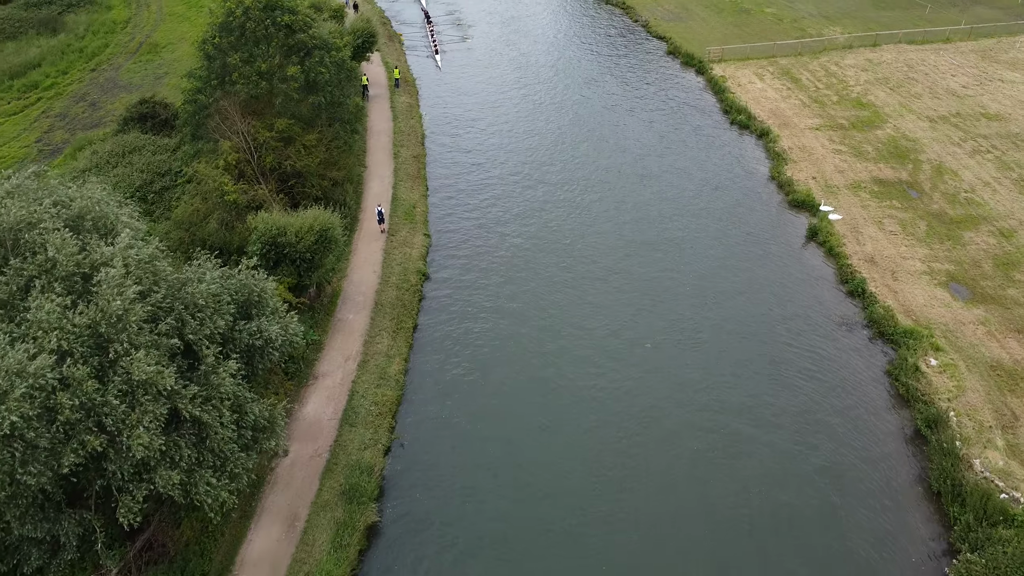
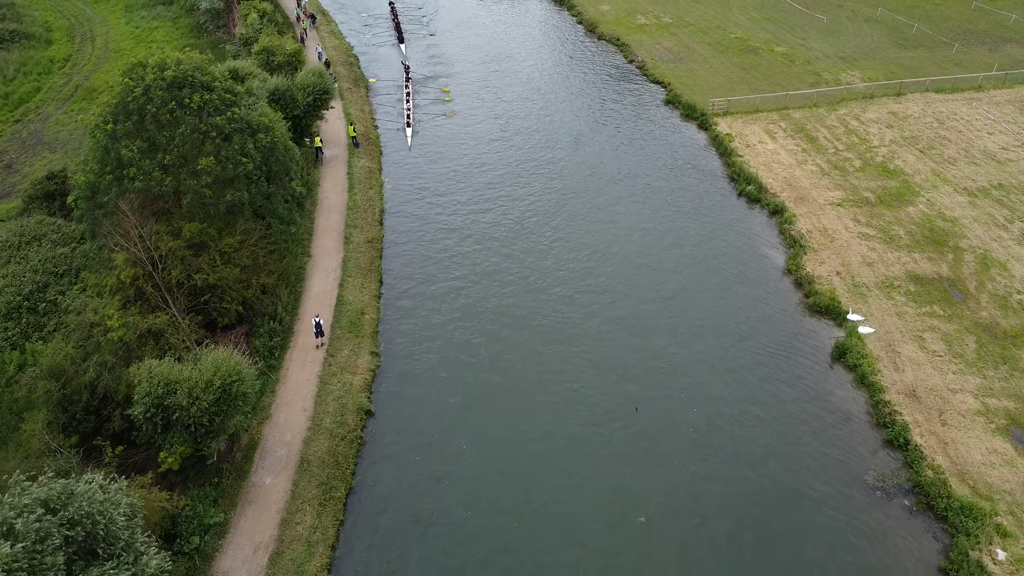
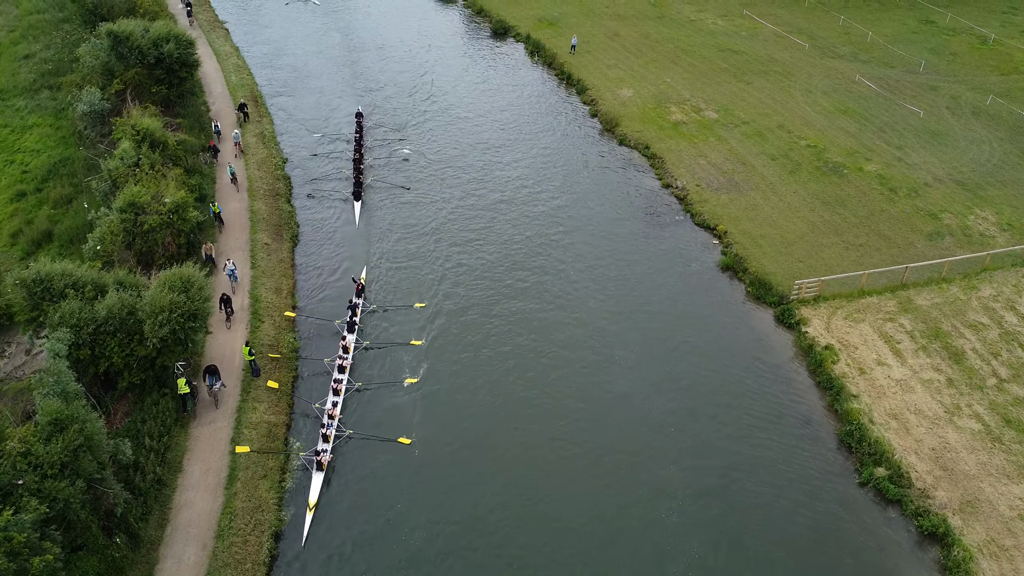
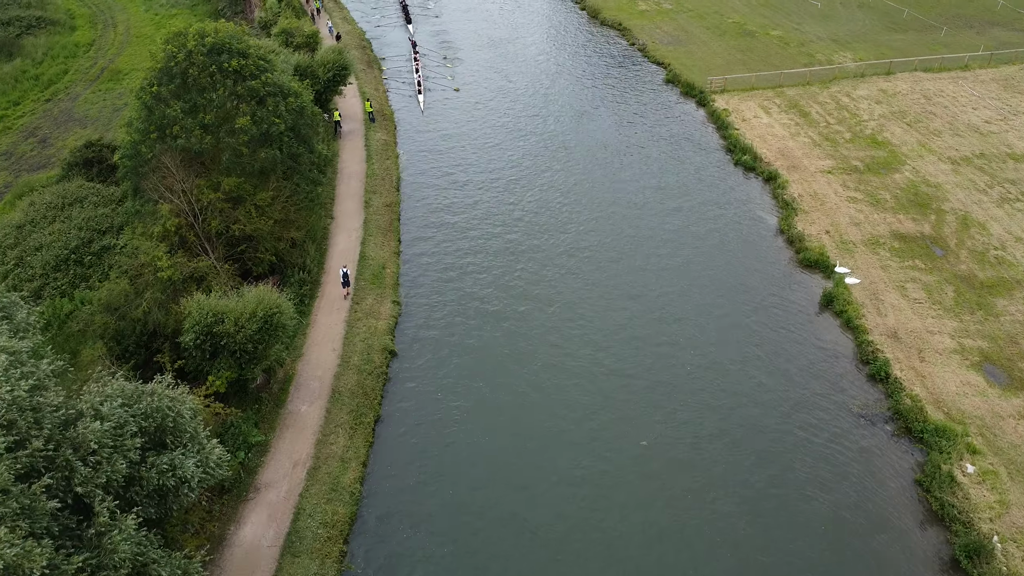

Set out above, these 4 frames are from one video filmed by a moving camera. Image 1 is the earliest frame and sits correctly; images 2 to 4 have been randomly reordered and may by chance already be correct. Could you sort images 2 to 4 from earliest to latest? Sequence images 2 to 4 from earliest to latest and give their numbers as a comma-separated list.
4, 2, 3
